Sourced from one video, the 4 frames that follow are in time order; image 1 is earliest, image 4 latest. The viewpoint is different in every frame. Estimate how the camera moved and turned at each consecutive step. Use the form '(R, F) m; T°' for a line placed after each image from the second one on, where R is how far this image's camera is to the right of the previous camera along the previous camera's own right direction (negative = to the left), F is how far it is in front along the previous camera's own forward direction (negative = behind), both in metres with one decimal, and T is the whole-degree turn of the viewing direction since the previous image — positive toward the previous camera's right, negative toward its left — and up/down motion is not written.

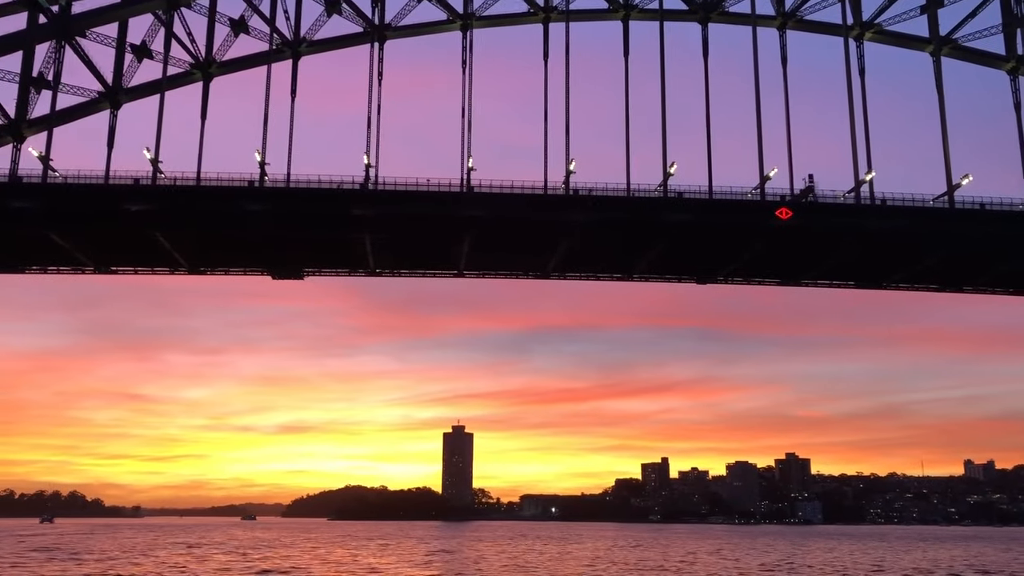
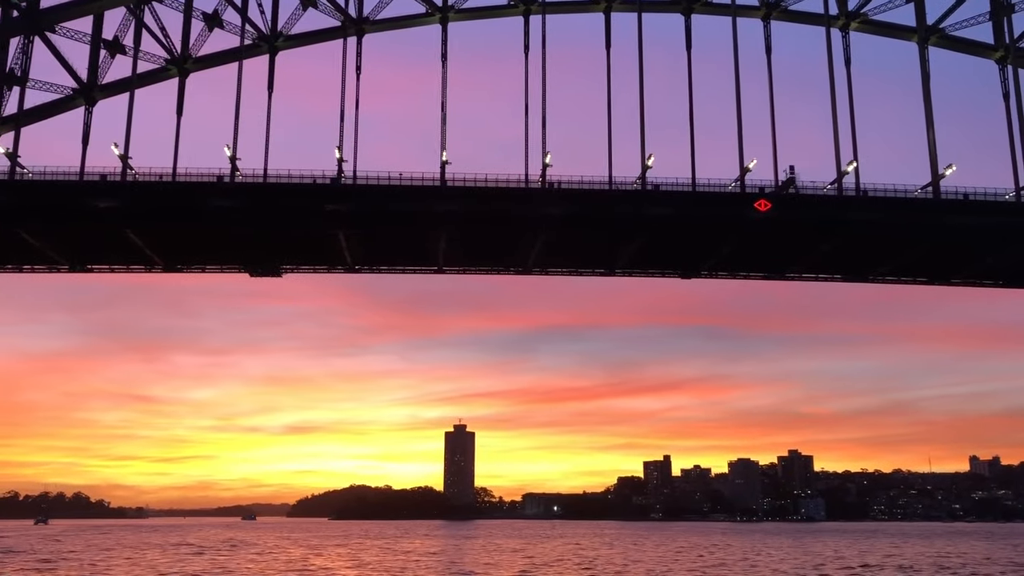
(+1.3, +0.6) m; 0°
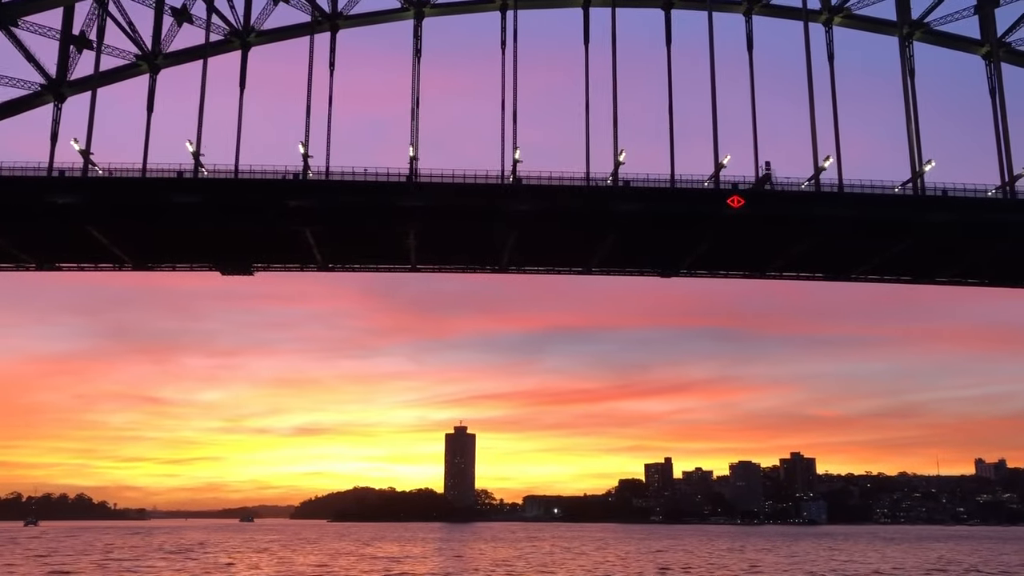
(+1.7, +0.8) m; 0°
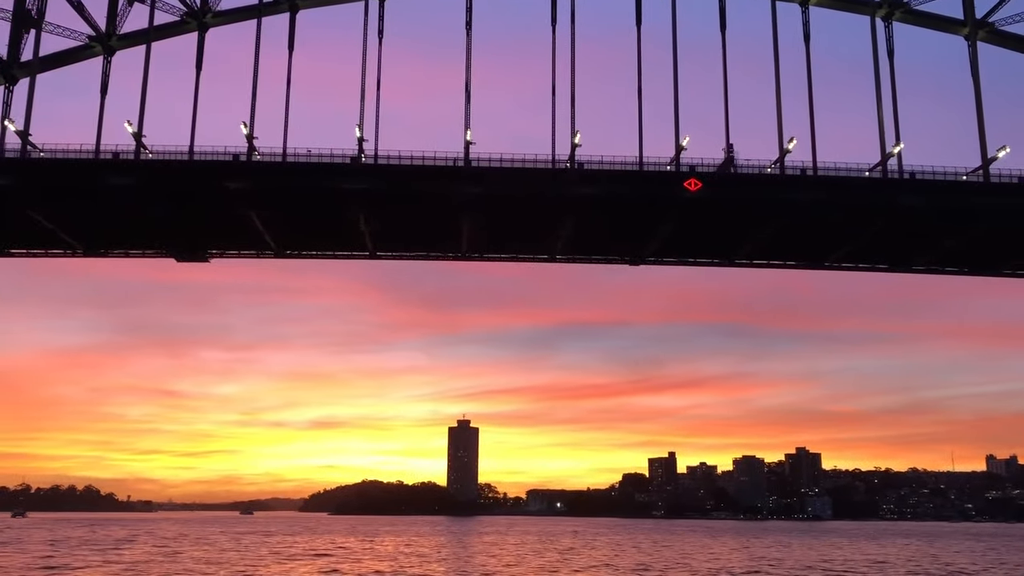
(+2.7, +1.4) m; -1°
